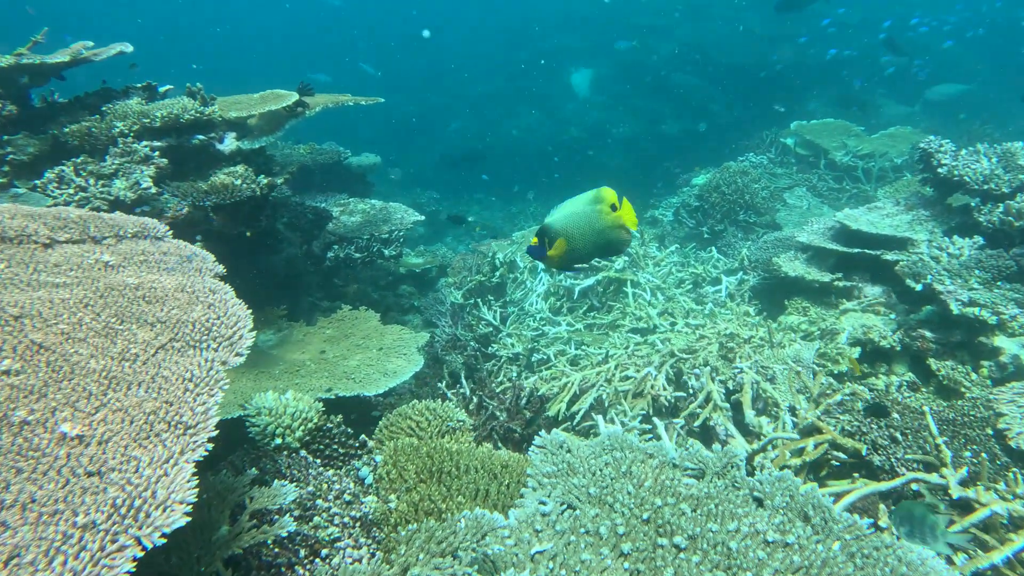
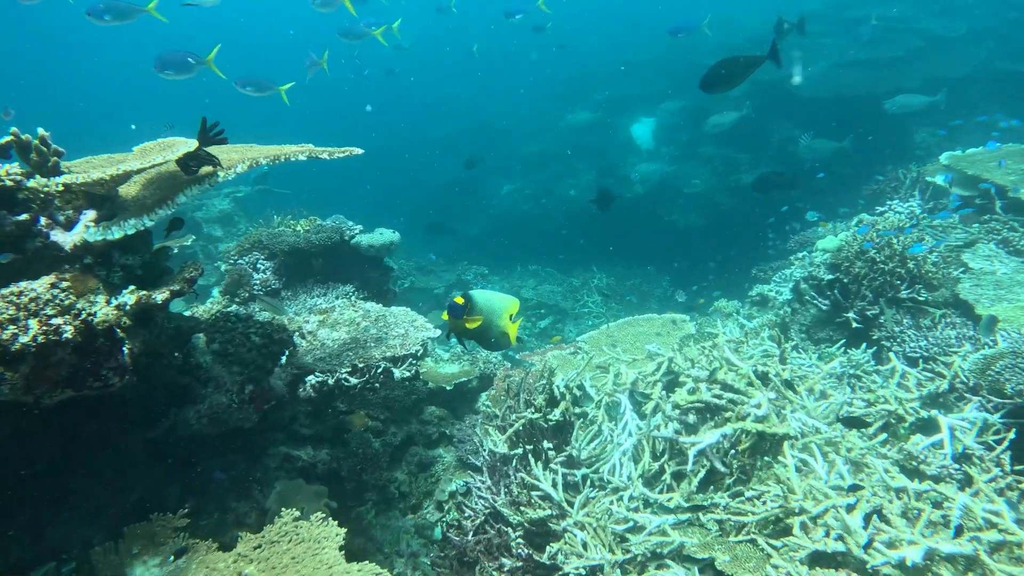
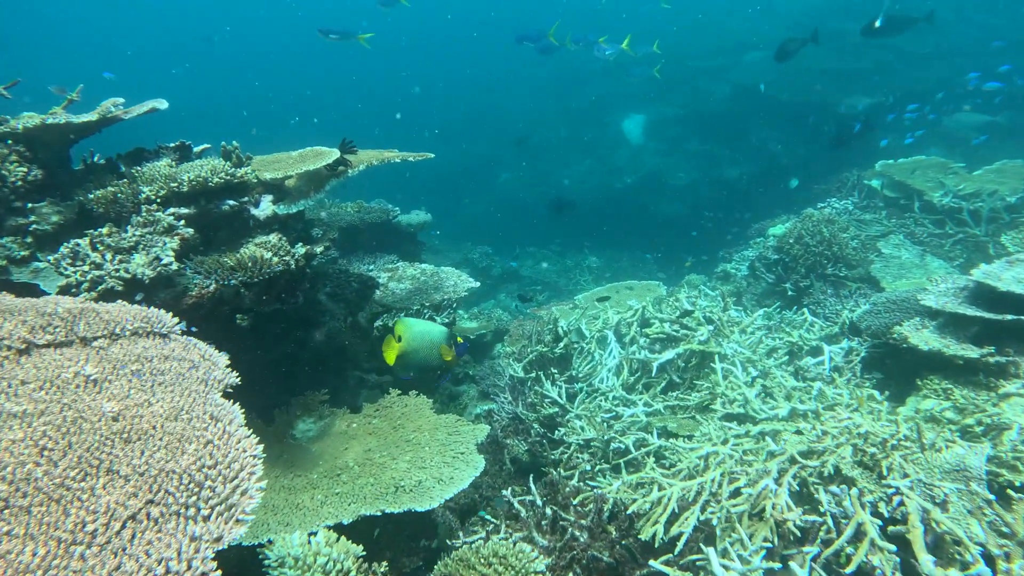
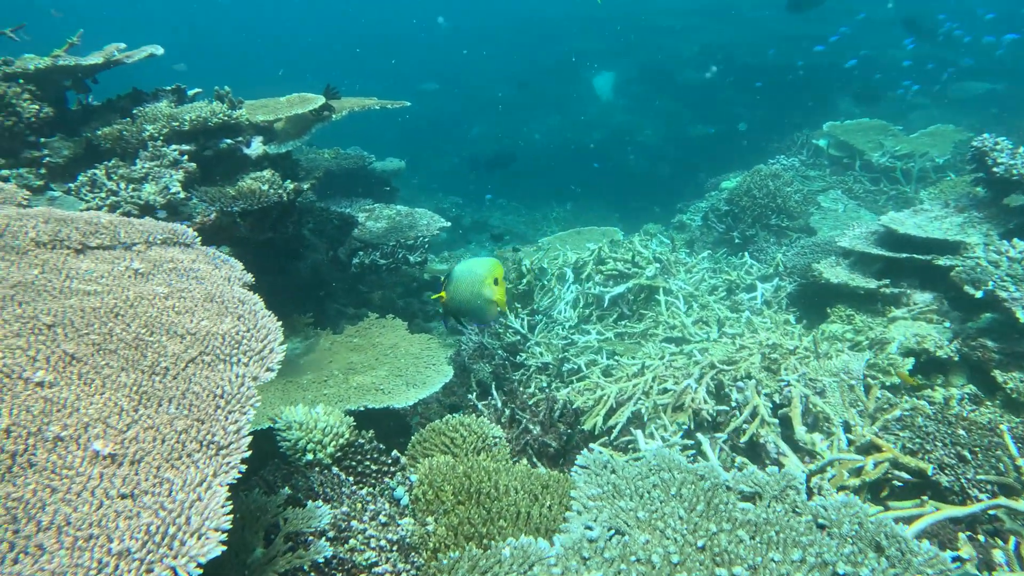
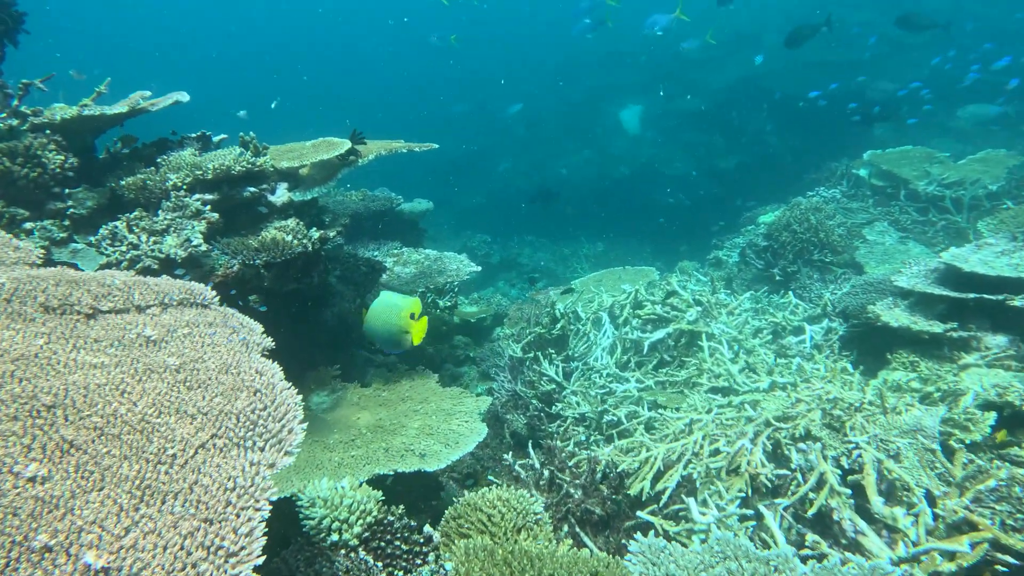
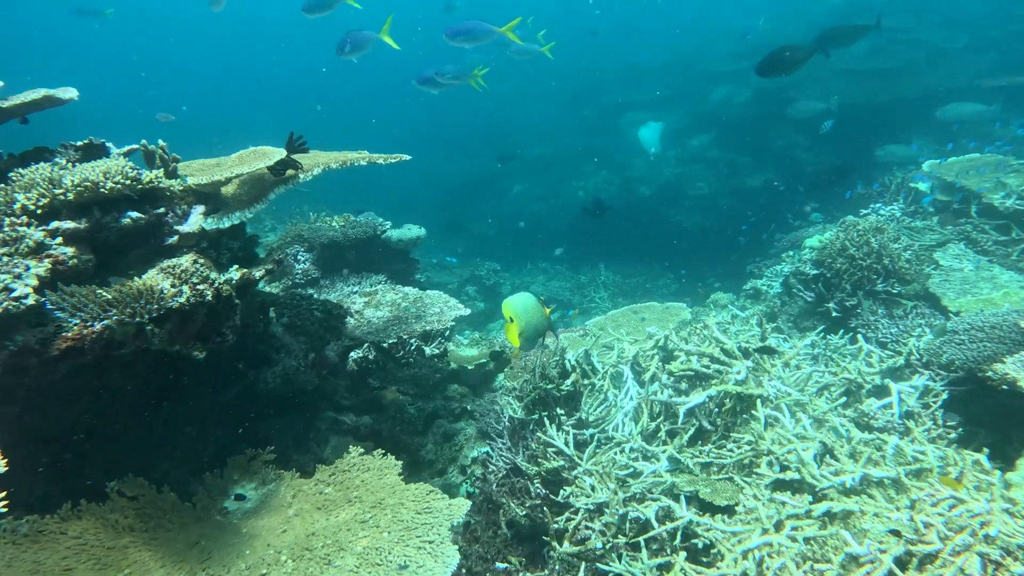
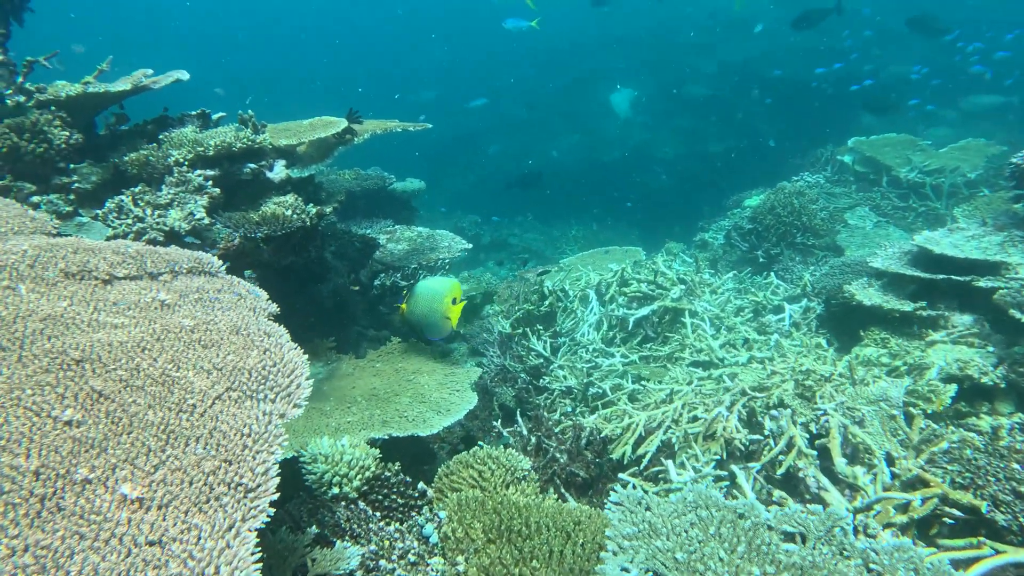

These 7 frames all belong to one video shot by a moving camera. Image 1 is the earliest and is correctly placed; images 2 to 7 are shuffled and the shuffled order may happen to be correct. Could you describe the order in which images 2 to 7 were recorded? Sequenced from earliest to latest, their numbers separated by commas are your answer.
4, 7, 5, 3, 6, 2
